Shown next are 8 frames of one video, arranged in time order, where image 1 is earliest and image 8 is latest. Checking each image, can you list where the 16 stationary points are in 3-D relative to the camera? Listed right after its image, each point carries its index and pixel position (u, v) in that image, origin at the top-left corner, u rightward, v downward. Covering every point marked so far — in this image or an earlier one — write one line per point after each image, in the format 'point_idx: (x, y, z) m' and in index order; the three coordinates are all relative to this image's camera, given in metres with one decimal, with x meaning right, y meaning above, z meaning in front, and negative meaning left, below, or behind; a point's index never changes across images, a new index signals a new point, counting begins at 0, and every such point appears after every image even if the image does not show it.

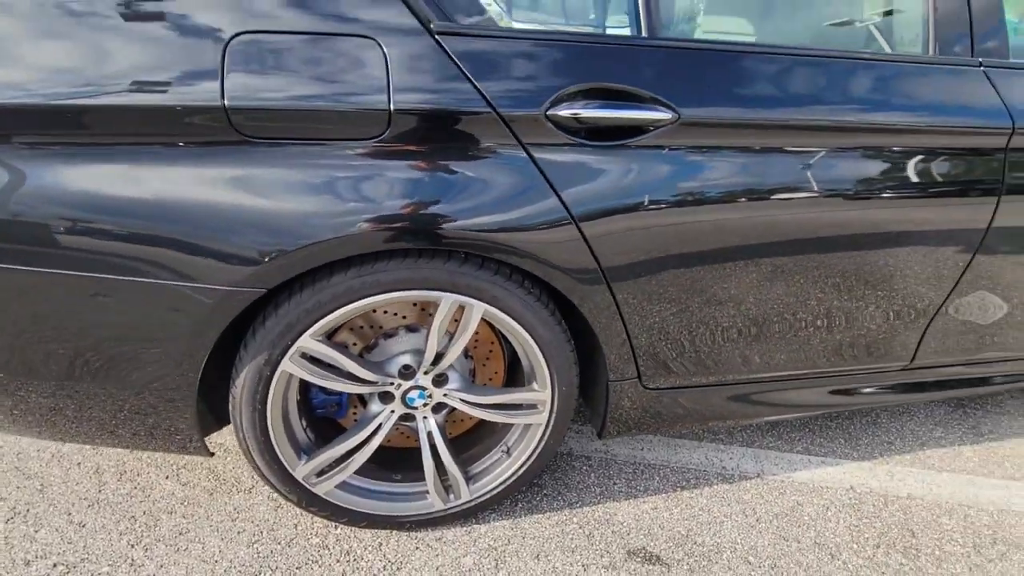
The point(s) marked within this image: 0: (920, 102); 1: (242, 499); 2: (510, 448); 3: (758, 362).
0: (+1.1, +0.5, +1.4) m
1: (-0.8, -0.6, +1.6) m
2: (0.0, -0.5, +1.5) m
3: (+0.7, -0.2, +1.6) m
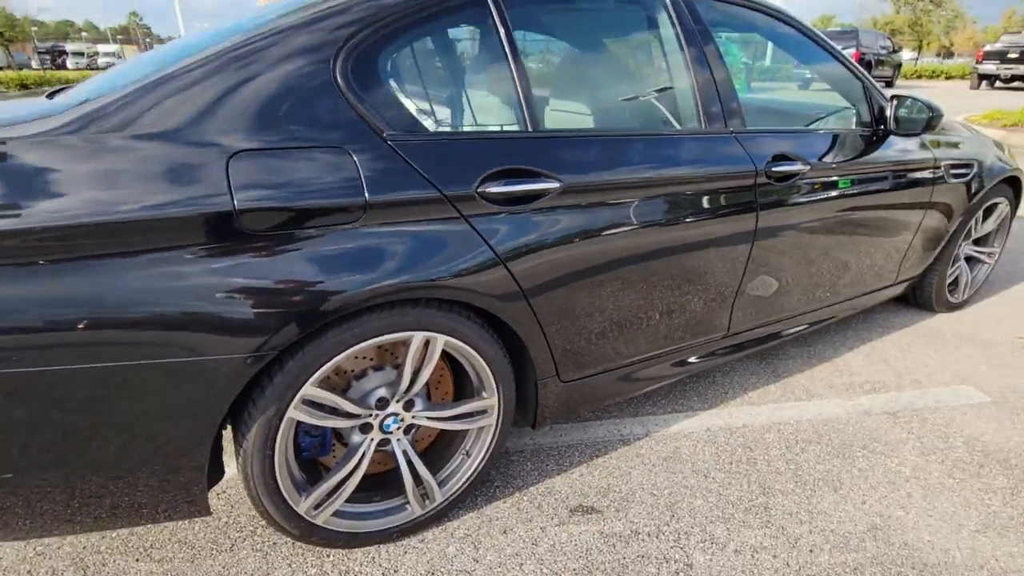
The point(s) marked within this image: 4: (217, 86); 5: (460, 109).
0: (+0.8, +0.5, +2.1) m
1: (-0.9, -0.9, +1.7) m
2: (-0.2, -0.6, +1.8) m
3: (+0.5, -0.2, +2.1) m
4: (-0.8, +0.6, +1.4) m
5: (-0.1, +0.6, +1.7) m
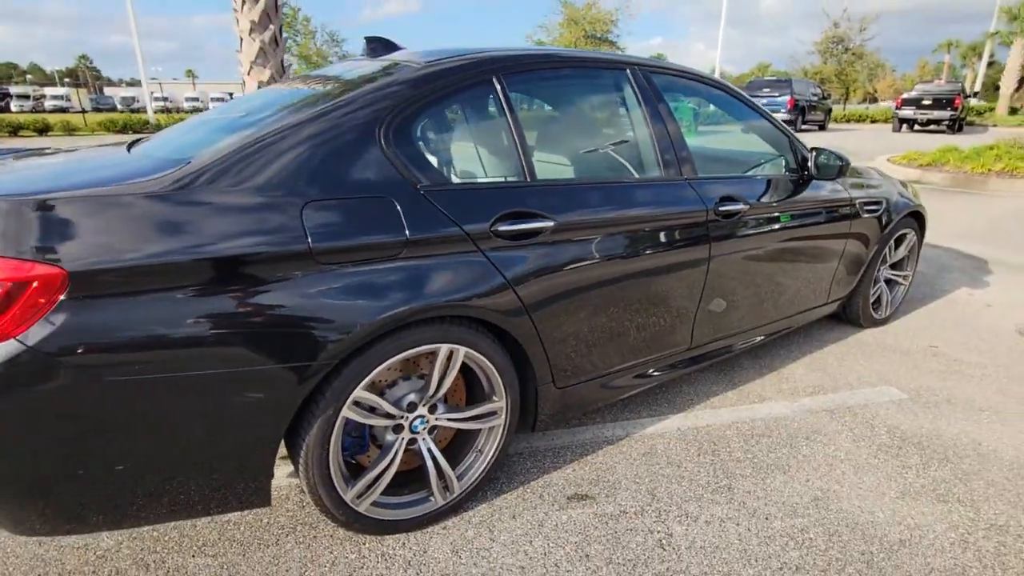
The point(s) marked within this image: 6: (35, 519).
0: (+0.8, +0.4, +2.5) m
1: (-0.9, -1.0, +2.0) m
2: (-0.1, -0.7, +2.1) m
3: (+0.5, -0.3, +2.5) m
4: (-0.8, +0.5, +1.8) m
5: (-0.1, +0.5, +2.1) m
6: (-1.4, -0.7, +1.6) m
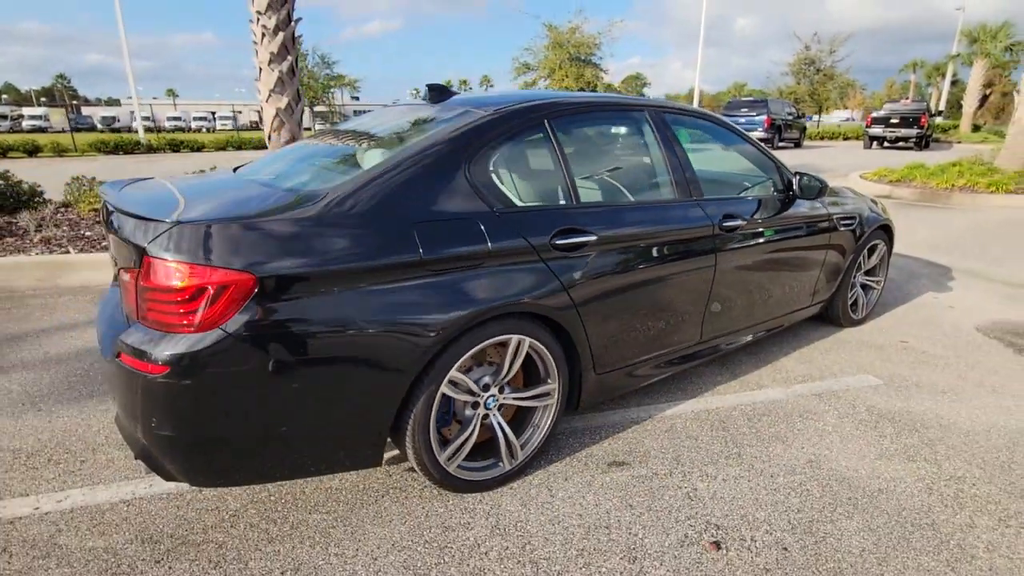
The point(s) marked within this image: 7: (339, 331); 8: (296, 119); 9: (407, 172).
0: (+1.0, +0.4, +3.1) m
1: (-0.6, -1.0, +2.4) m
2: (+0.1, -0.7, +2.6) m
3: (+0.7, -0.4, +3.0) m
4: (-0.5, +0.5, +2.2) m
5: (+0.1, +0.5, +2.6) m
6: (-1.2, -0.7, +2.0) m
7: (-0.7, -0.2, +2.0) m
8: (-3.3, +2.6, +8.2) m
9: (-0.4, +0.5, +2.3) m
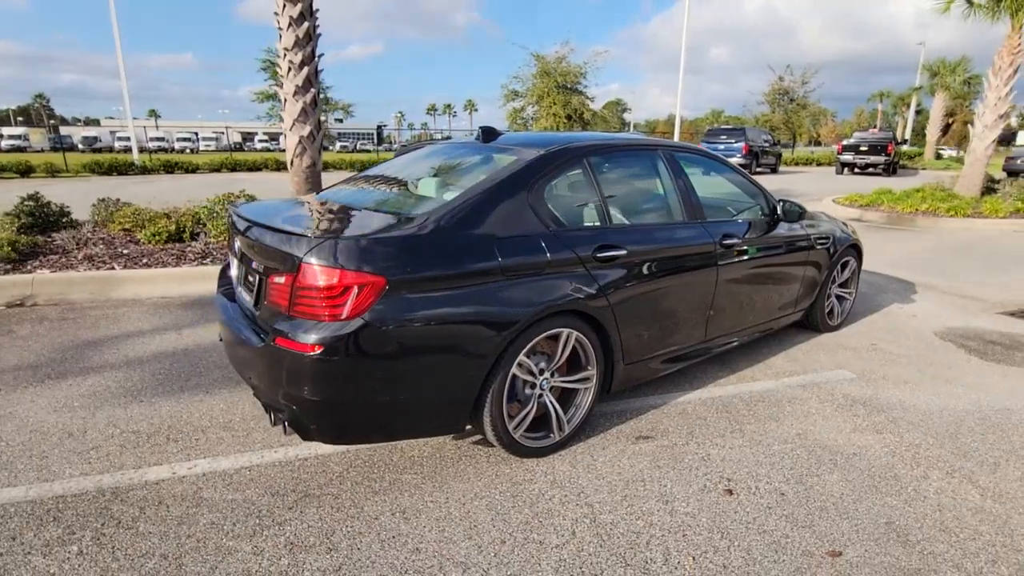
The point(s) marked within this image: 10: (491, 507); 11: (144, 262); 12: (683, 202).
0: (+1.3, +0.4, +3.7) m
1: (-0.3, -1.0, +2.9) m
2: (+0.4, -0.7, +3.2) m
3: (+1.0, -0.4, +3.6) m
4: (-0.2, +0.5, +2.8) m
5: (+0.4, +0.5, +3.2) m
6: (-0.8, -0.7, +2.5) m
7: (-0.4, -0.2, +2.5) m
8: (-3.2, +2.4, +8.8) m
9: (-0.2, +0.5, +2.9) m
10: (-0.1, -1.1, +2.6) m
11: (-4.7, +0.3, +6.8) m
12: (+1.2, +0.6, +3.8) m
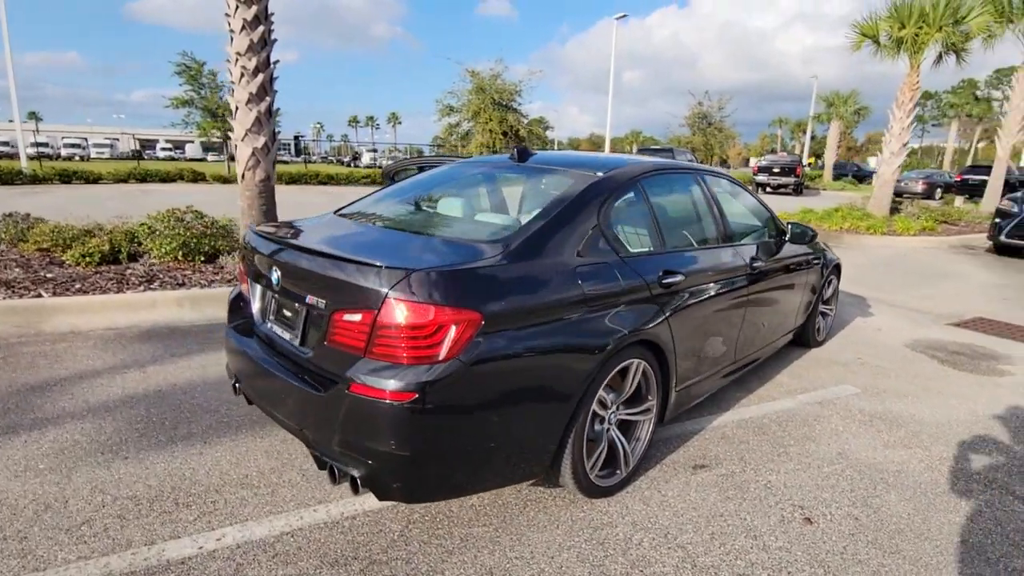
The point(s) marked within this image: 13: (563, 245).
0: (+1.5, +0.2, +3.7) m
1: (+0.1, -1.2, +2.7) m
2: (+0.7, -0.9, +3.1) m
3: (+1.3, -0.6, +3.6) m
4: (+0.1, +0.3, +2.7) m
5: (+0.7, +0.3, +3.1) m
6: (-0.4, -0.8, +2.2) m
7: (0.0, -0.3, +2.3) m
8: (-3.7, +2.0, +8.1) m
9: (+0.2, +0.3, +2.7) m
10: (+0.3, -1.2, +2.4) m
11: (-4.9, 0.0, +5.9) m
12: (+1.4, +0.5, +3.8) m
13: (+0.2, +0.2, +2.7) m
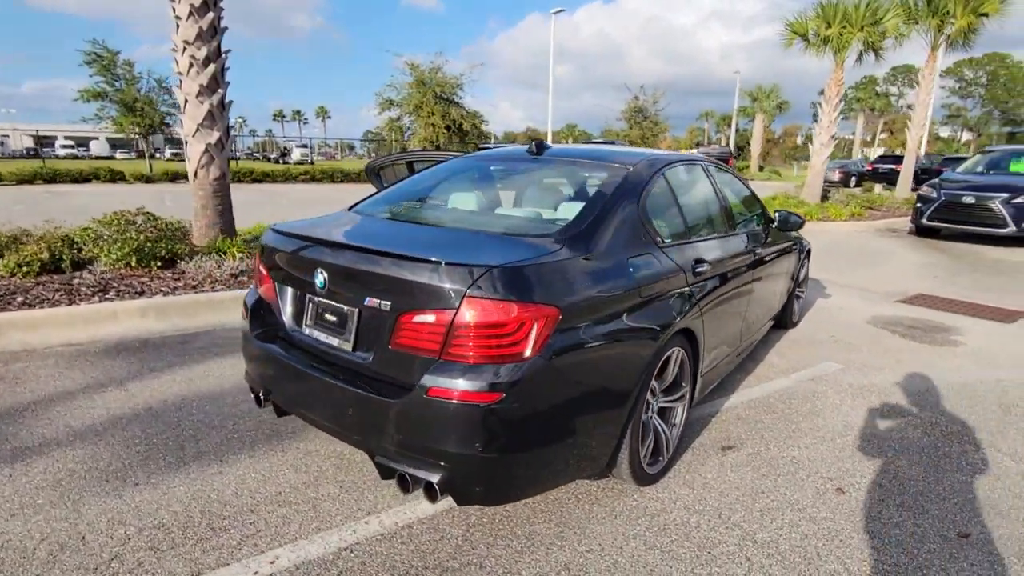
0: (+1.6, +0.3, +3.9) m
1: (+0.3, -1.1, +2.7) m
2: (+1.0, -0.8, +3.1) m
3: (+1.4, -0.5, +3.7) m
4: (+0.4, +0.3, +2.7) m
5: (+0.9, +0.4, +3.1) m
6: (-0.1, -0.8, +2.2) m
7: (+0.3, -0.3, +2.3) m
8: (-4.1, +1.9, +7.6) m
9: (+0.4, +0.4, +2.7) m
10: (+0.6, -1.2, +2.5) m
11: (-5.0, -0.1, +5.3) m
12: (+1.5, +0.5, +4.0) m
13: (+0.5, +0.3, +2.7) m
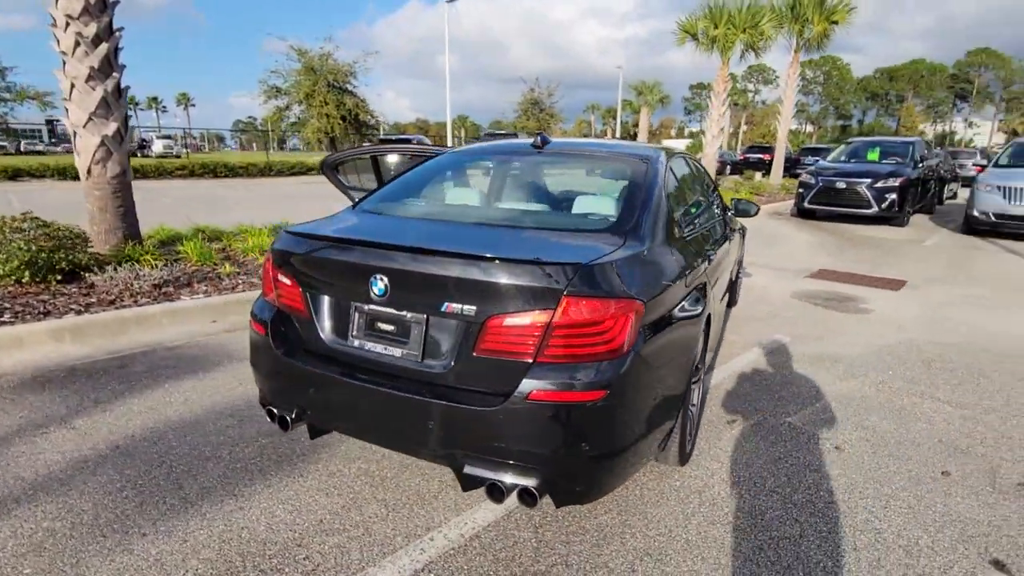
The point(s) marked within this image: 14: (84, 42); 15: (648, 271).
0: (+1.6, +0.4, +4.1) m
1: (+0.6, -1.1, +2.8) m
2: (+1.1, -0.7, +3.3) m
3: (+1.4, -0.4, +4.0) m
4: (+0.6, +0.4, +2.7) m
5: (+1.0, +0.4, +3.3) m
6: (+0.3, -0.8, +2.2) m
7: (+0.6, -0.3, +2.4) m
8: (-4.9, +1.8, +6.7) m
9: (+0.6, +0.4, +2.8) m
10: (+1.0, -1.1, +2.6) m
11: (-5.1, -0.4, +4.3) m
12: (+1.4, +0.7, +4.2) m
13: (+0.7, +0.3, +2.7) m
14: (-5.0, +2.9, +6.2) m
15: (+0.6, +0.1, +2.4) m
